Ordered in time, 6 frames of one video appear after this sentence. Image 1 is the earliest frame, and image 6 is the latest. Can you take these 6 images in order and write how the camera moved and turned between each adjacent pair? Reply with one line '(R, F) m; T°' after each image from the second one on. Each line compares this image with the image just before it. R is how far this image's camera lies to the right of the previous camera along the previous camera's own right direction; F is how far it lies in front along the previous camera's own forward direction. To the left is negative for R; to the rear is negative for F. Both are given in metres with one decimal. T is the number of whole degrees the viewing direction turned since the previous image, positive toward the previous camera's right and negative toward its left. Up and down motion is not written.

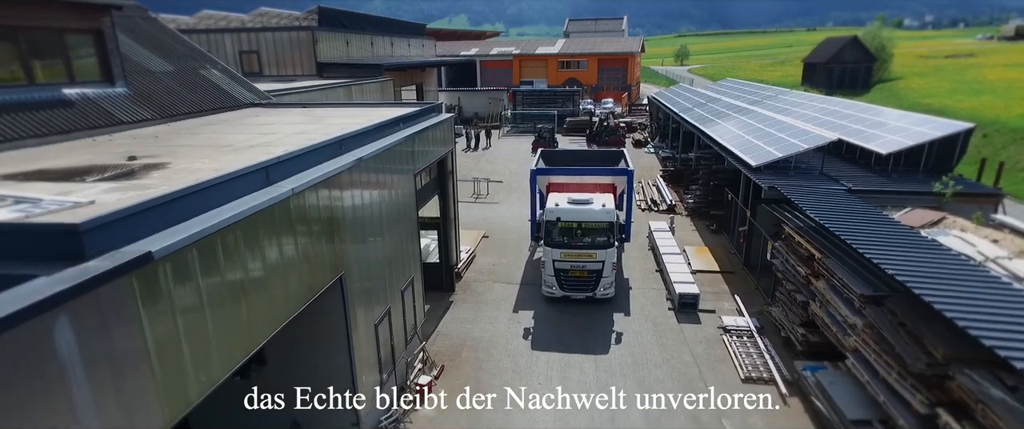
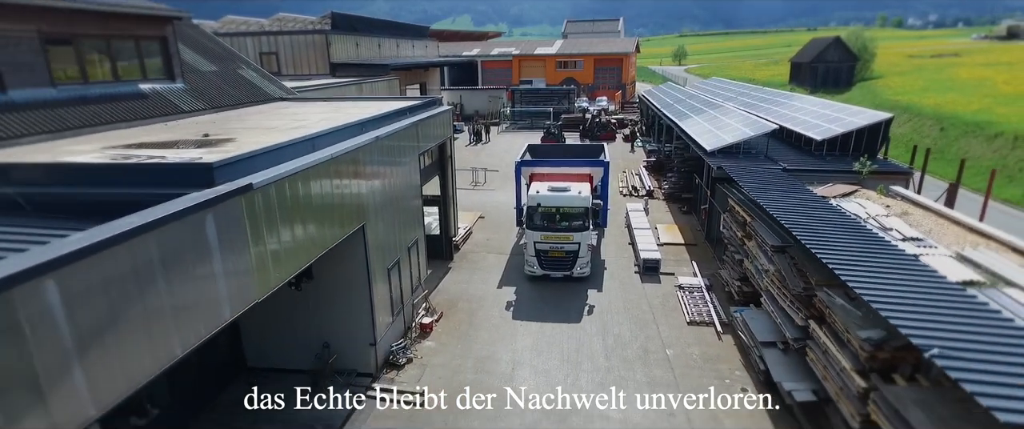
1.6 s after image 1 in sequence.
(+0.4, -2.5) m; 0°
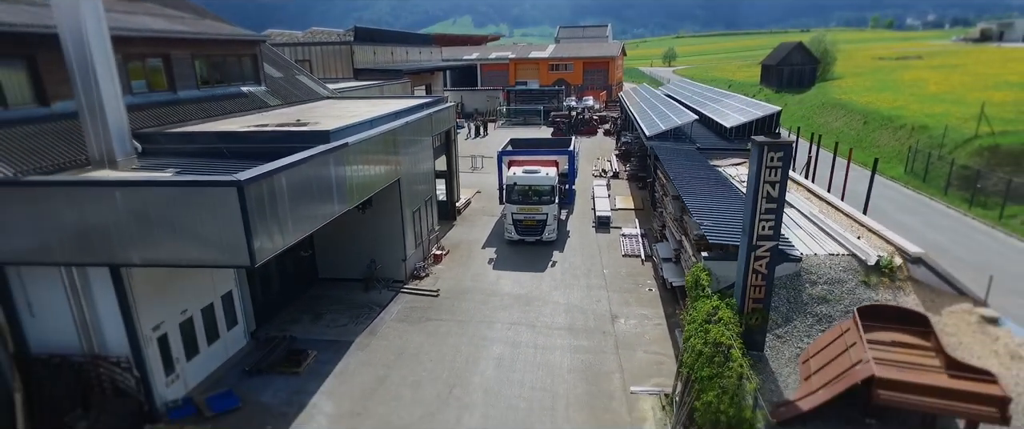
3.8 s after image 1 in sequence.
(+0.5, -5.7) m; 0°
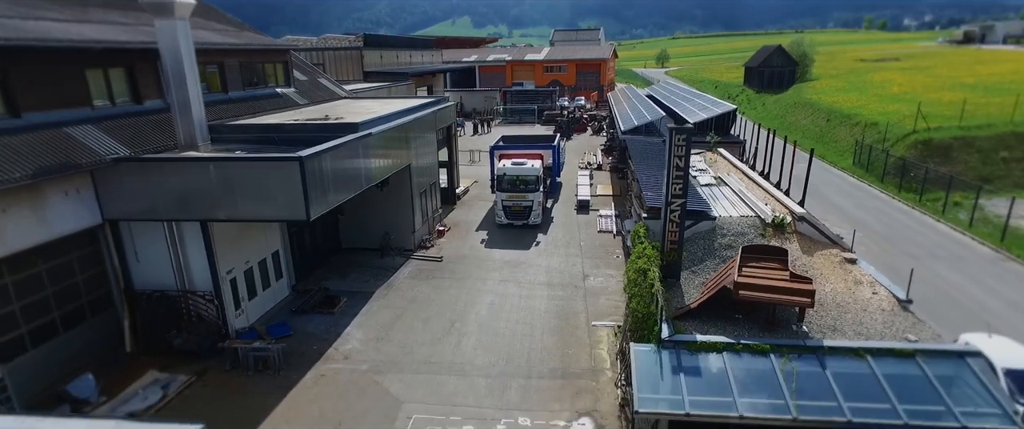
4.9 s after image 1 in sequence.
(+0.3, -3.5) m; 0°
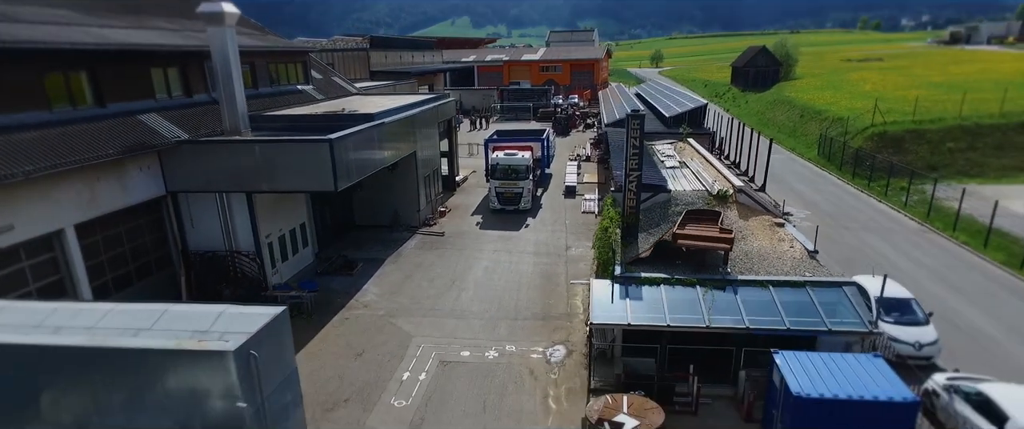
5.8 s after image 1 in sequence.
(+0.3, -2.9) m; 0°
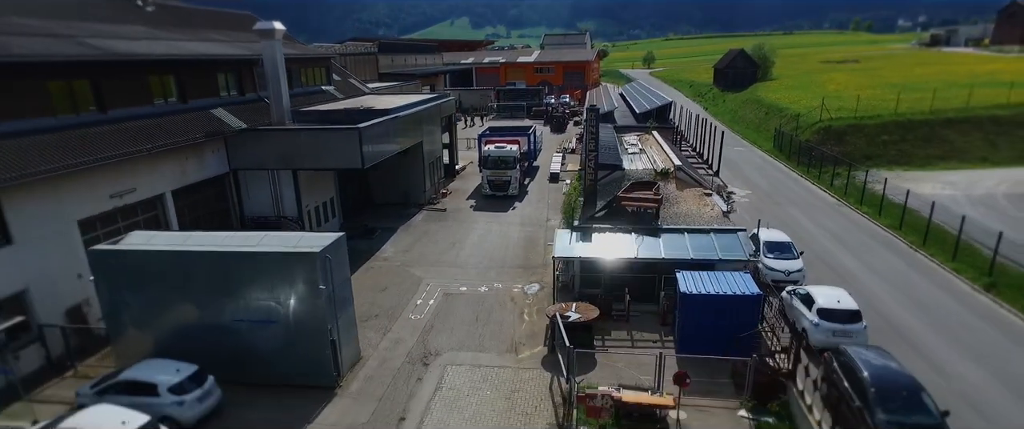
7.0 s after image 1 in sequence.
(+0.5, -4.5) m; 0°
